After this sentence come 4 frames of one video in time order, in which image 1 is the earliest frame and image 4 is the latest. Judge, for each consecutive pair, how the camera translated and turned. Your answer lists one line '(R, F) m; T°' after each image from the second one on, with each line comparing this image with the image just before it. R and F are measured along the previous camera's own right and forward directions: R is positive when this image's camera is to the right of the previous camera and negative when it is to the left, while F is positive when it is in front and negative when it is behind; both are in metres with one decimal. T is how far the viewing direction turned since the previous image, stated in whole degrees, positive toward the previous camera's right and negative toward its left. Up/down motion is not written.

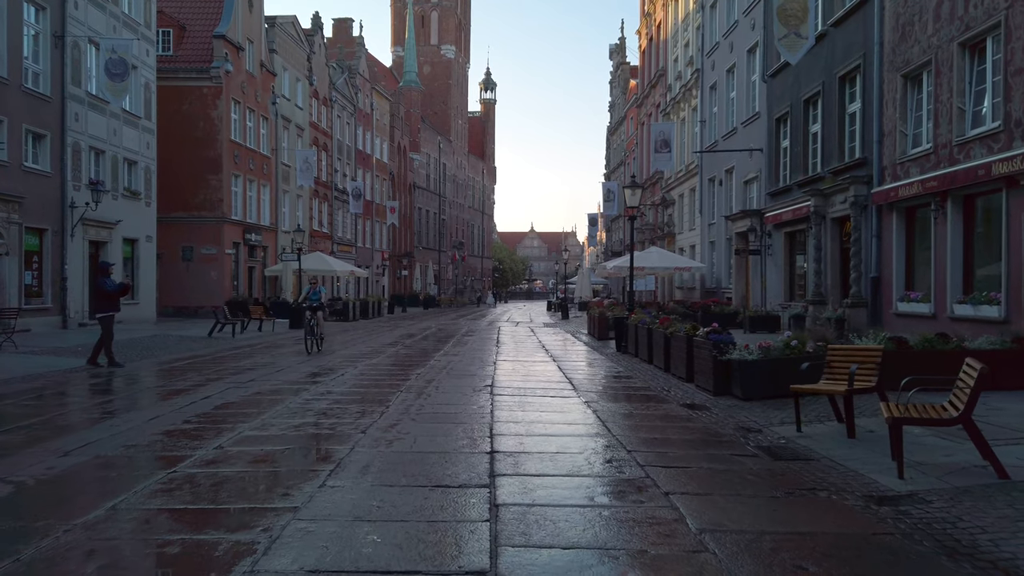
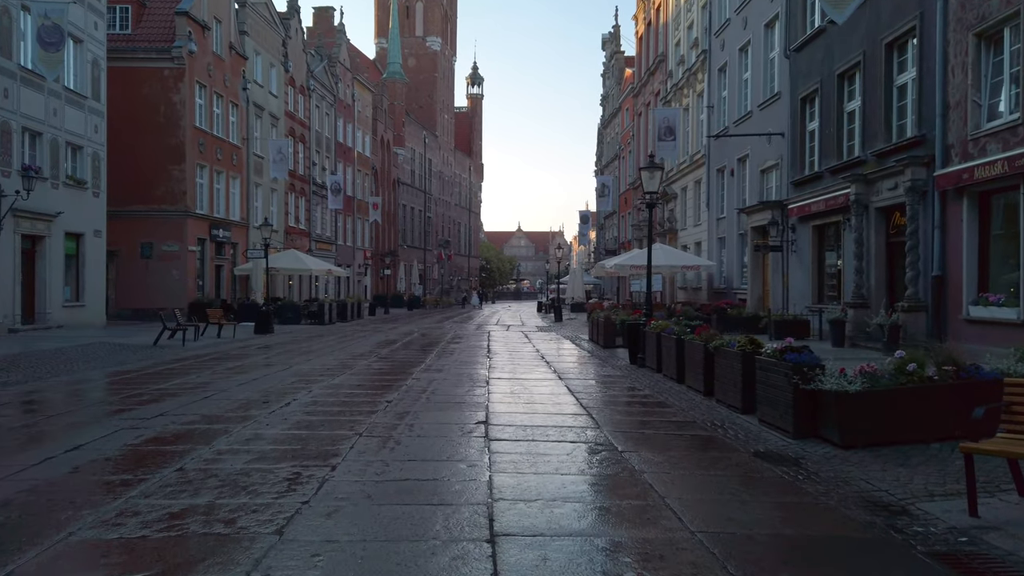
(-0.2, +3.1) m; +1°
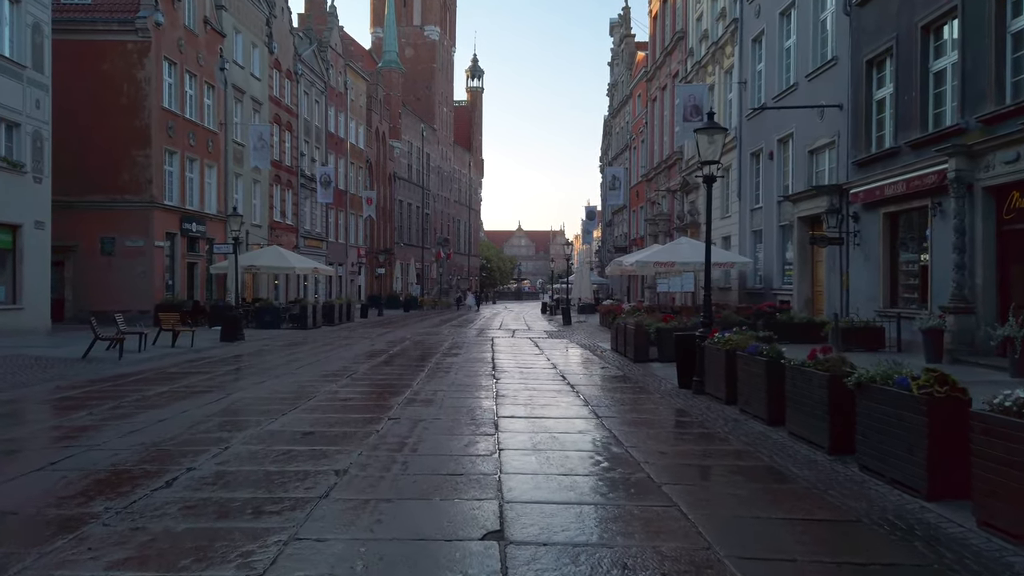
(-0.2, +3.9) m; 0°
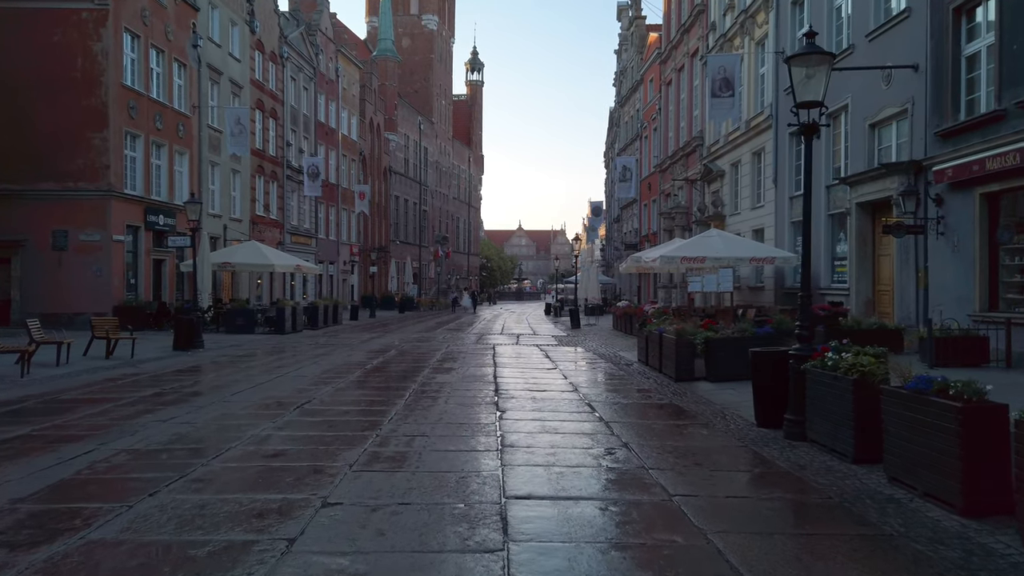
(-0.1, +3.6) m; 0°
